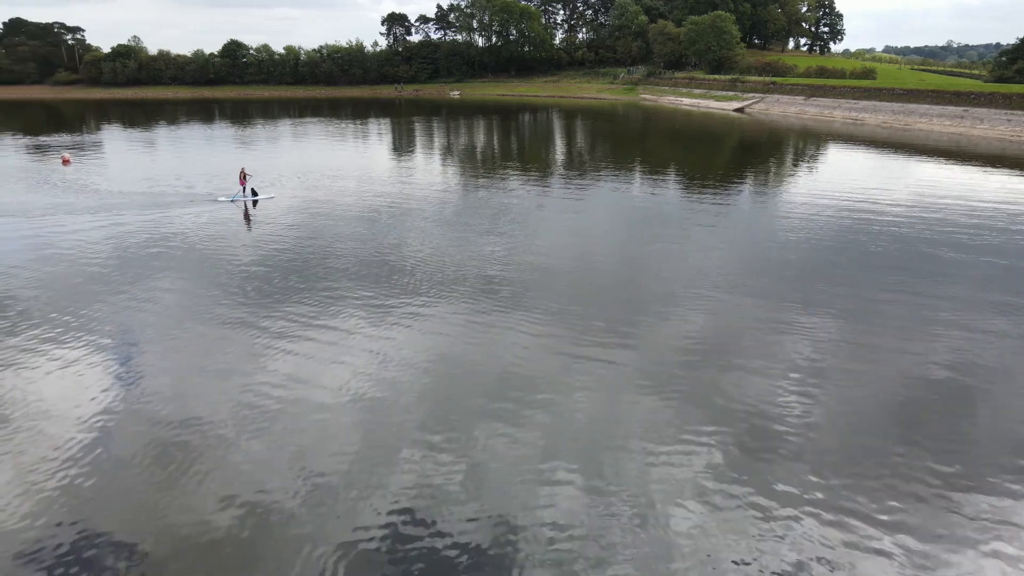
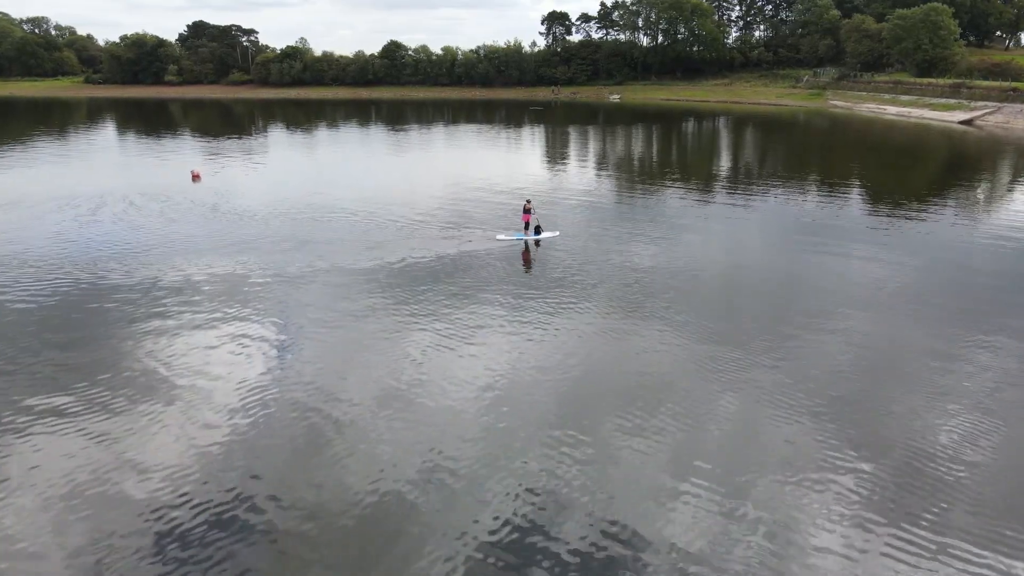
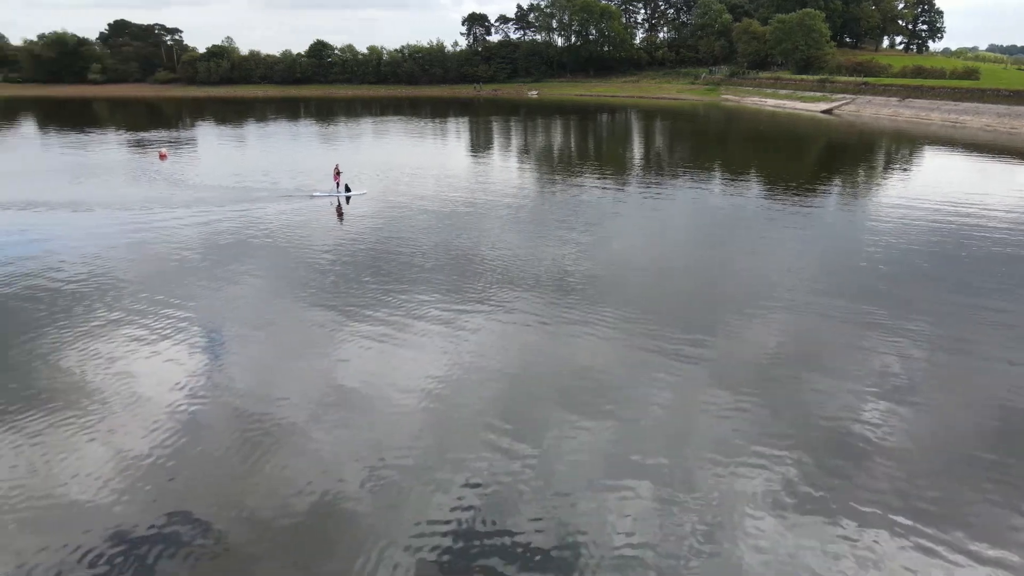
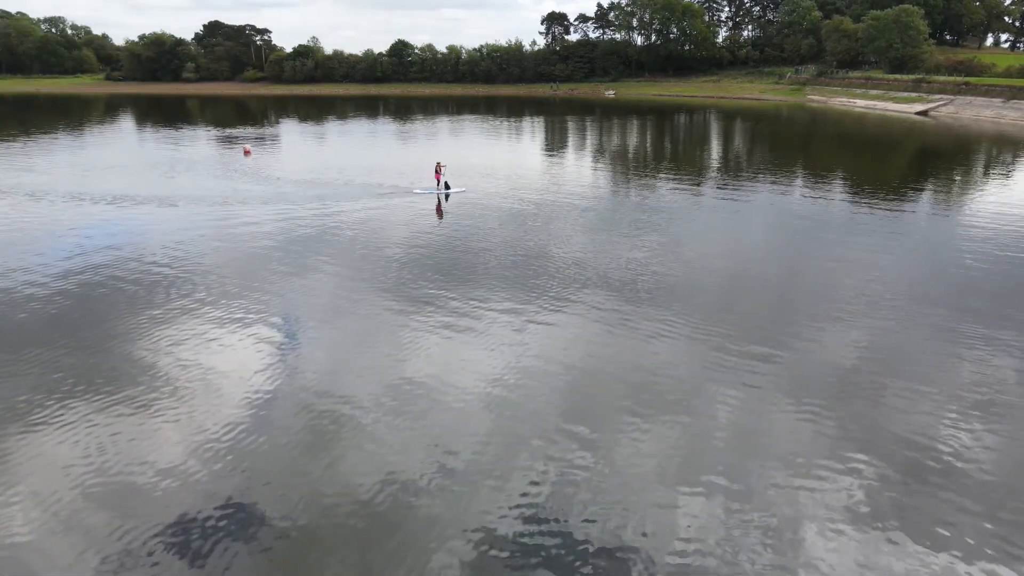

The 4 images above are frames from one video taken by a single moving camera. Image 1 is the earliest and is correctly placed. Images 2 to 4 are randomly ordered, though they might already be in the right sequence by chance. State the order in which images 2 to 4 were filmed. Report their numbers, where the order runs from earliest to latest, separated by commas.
3, 4, 2
